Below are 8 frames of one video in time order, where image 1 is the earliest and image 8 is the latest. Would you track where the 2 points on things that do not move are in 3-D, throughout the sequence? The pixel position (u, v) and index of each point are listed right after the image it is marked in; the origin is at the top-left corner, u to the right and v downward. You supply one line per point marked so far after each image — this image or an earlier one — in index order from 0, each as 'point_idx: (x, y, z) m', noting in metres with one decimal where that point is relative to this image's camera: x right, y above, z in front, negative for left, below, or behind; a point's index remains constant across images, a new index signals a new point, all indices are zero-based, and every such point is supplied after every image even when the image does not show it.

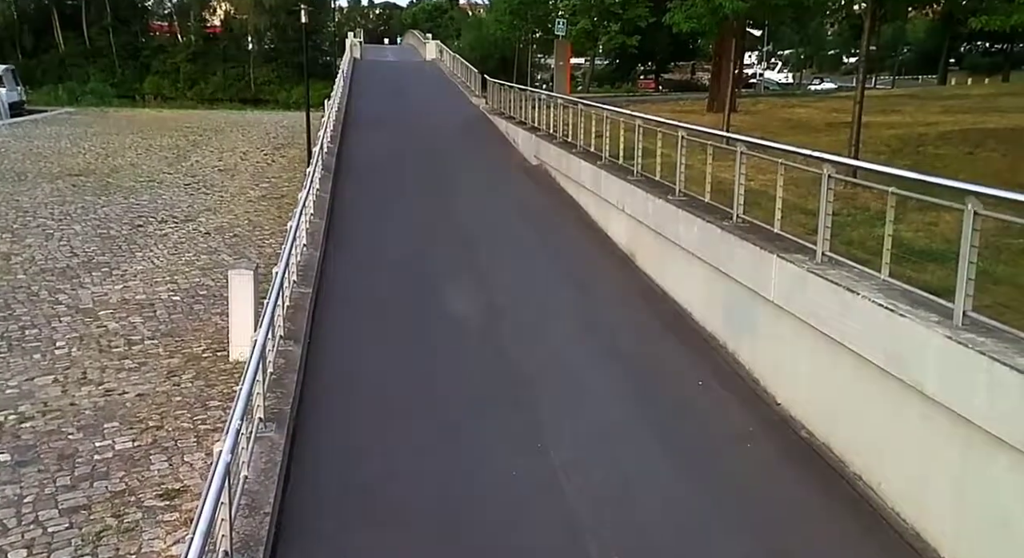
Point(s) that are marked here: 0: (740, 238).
0: (+1.8, +0.3, +7.5) m
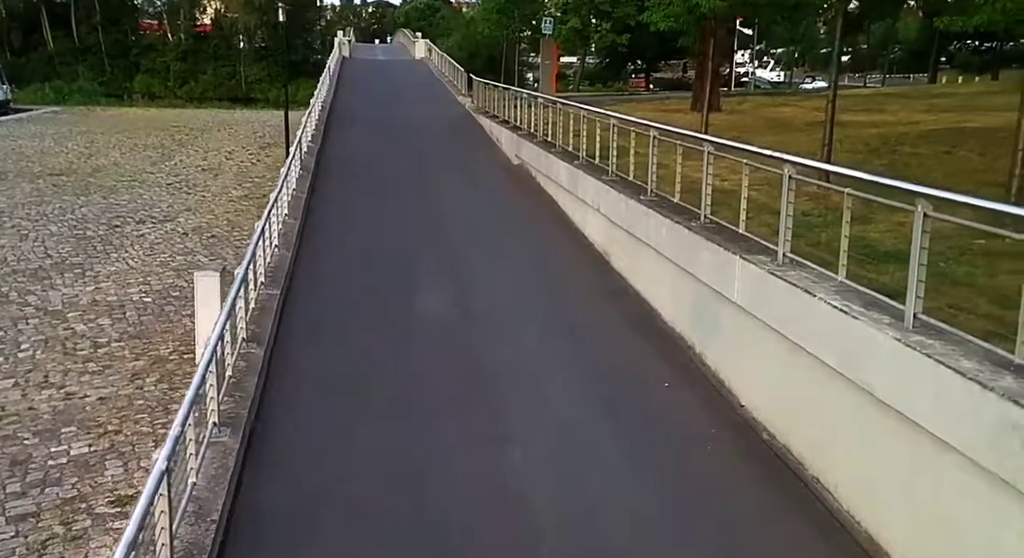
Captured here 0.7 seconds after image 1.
0: (+1.5, +0.3, +7.4) m
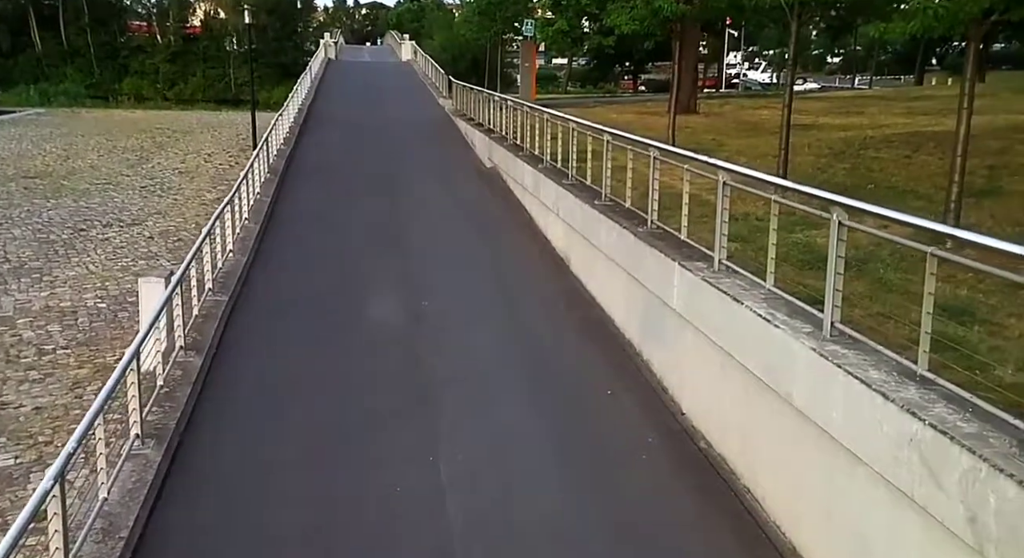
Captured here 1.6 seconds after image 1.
0: (+1.0, +0.3, +7.3) m
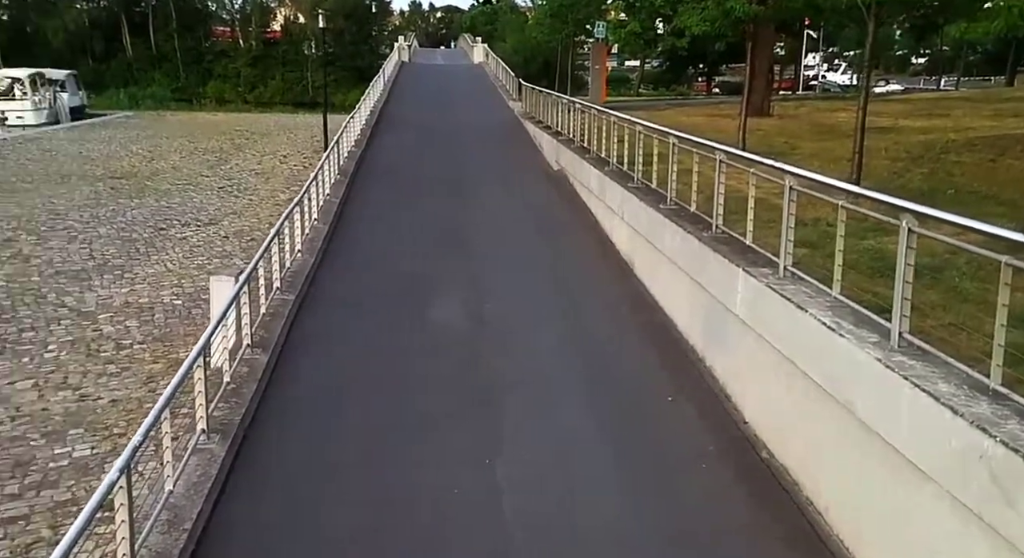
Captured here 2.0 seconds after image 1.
0: (+1.5, +0.2, +7.2) m
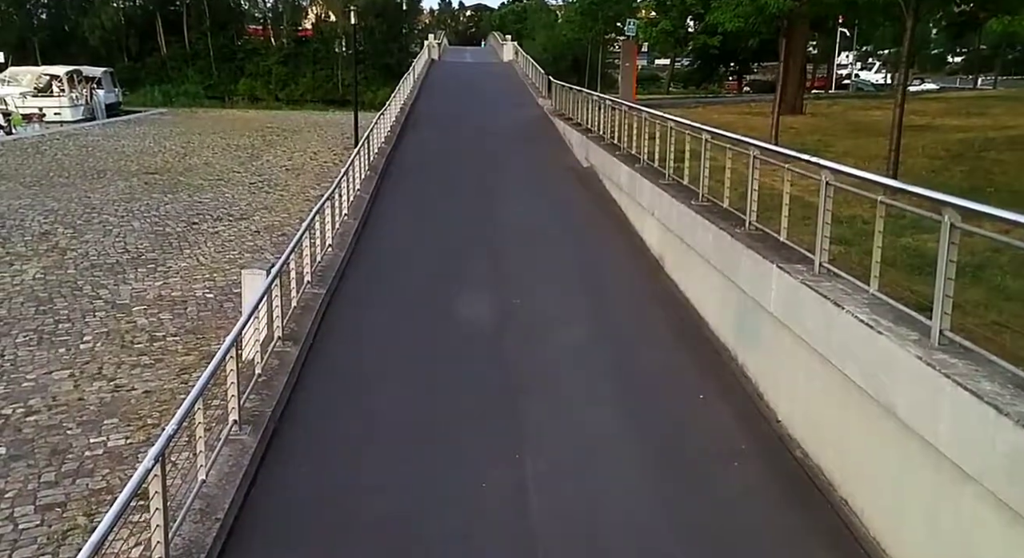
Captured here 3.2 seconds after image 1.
0: (+1.8, +0.2, +7.1) m
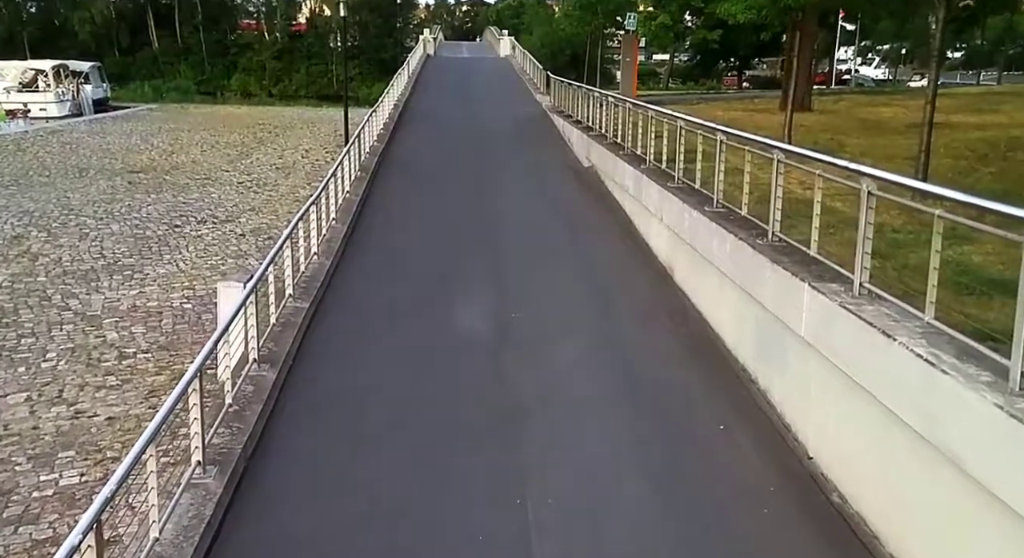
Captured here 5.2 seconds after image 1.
0: (+1.7, +0.1, +6.4) m
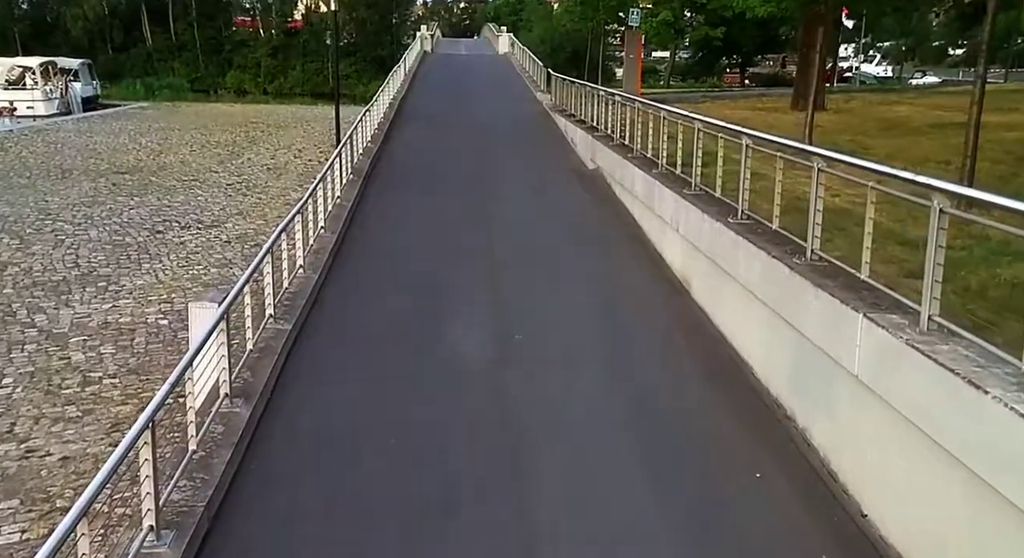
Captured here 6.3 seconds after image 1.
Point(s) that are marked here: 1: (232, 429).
0: (+1.8, 0.0, +5.7) m
1: (-1.7, -0.9, +5.9) m
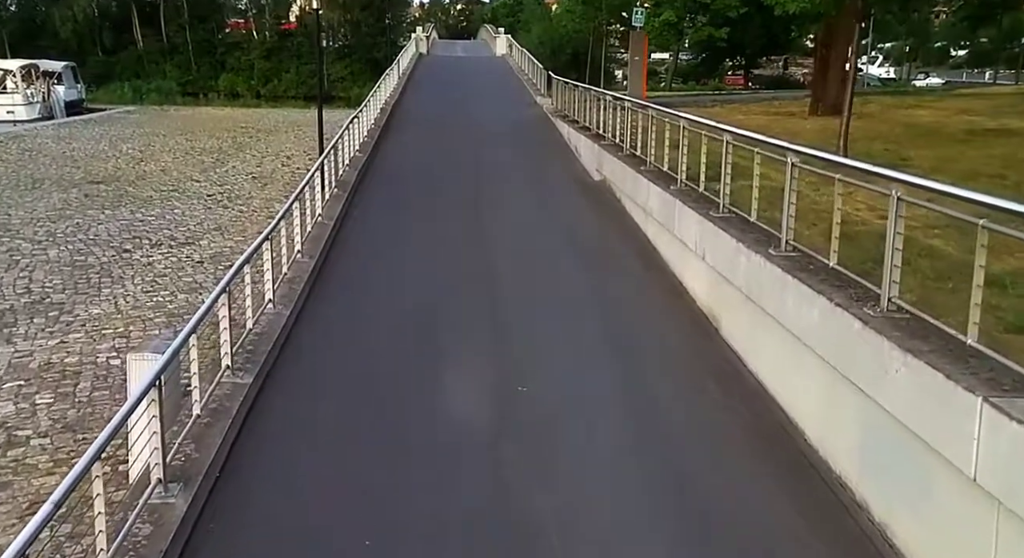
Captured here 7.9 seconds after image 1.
0: (+1.8, -0.3, +4.5) m
1: (-1.7, -1.2, +4.6) m
